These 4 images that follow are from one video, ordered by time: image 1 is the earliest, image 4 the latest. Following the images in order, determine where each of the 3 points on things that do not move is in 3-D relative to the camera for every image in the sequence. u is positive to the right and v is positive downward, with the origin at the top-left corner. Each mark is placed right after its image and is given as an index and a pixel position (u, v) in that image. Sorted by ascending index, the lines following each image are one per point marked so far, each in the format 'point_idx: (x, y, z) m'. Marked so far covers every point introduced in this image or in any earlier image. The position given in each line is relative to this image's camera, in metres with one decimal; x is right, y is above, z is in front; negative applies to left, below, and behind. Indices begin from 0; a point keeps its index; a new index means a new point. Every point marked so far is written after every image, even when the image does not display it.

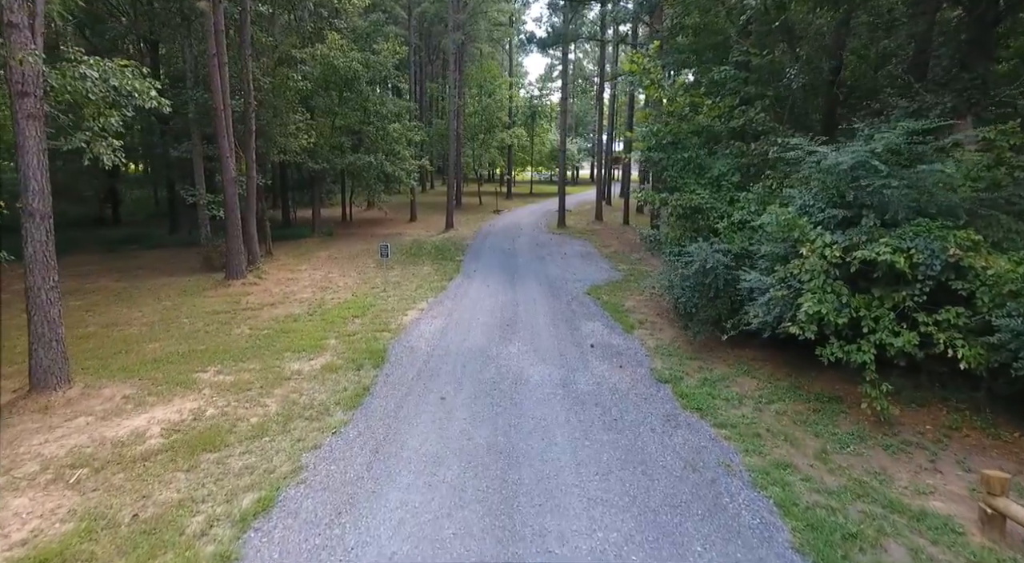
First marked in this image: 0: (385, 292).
0: (-2.8, -0.2, +13.0) m
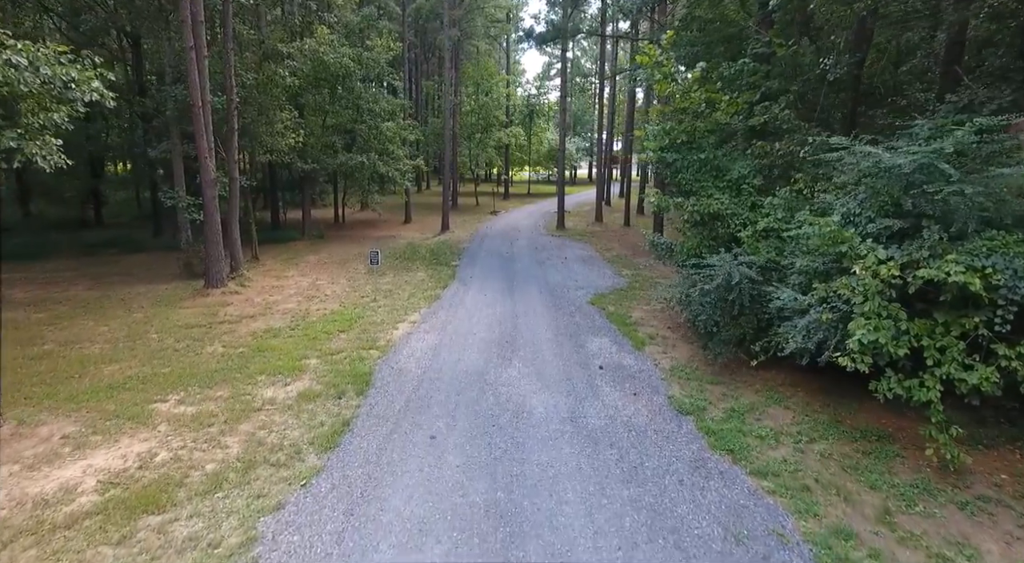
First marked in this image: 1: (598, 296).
0: (-2.8, -0.4, +12.1) m
1: (+1.8, -0.3, +12.3) m
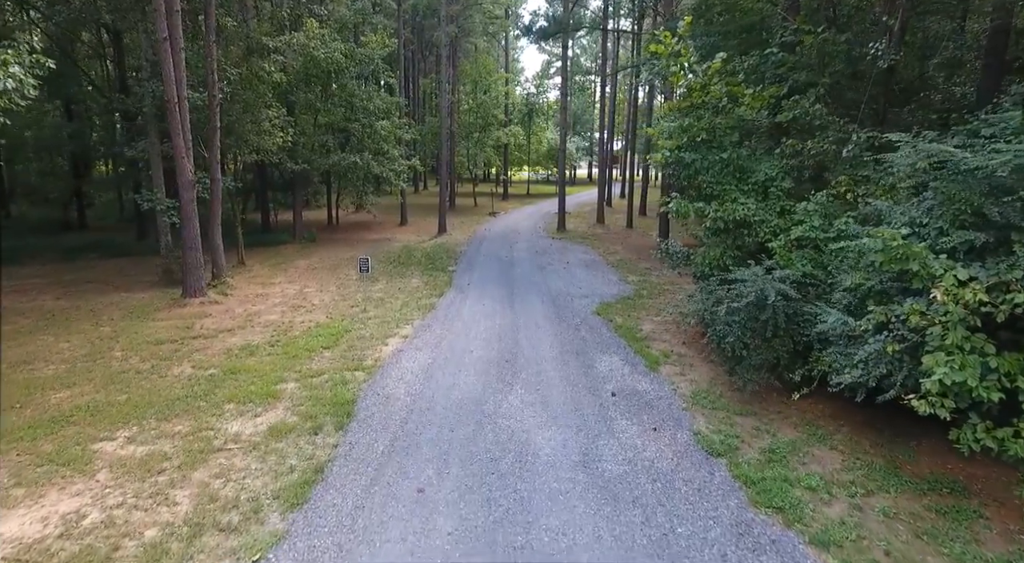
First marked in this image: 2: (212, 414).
0: (-2.8, -0.6, +11.3) m
1: (+1.8, -0.5, +11.5) m
2: (-3.2, -1.4, +6.4) m
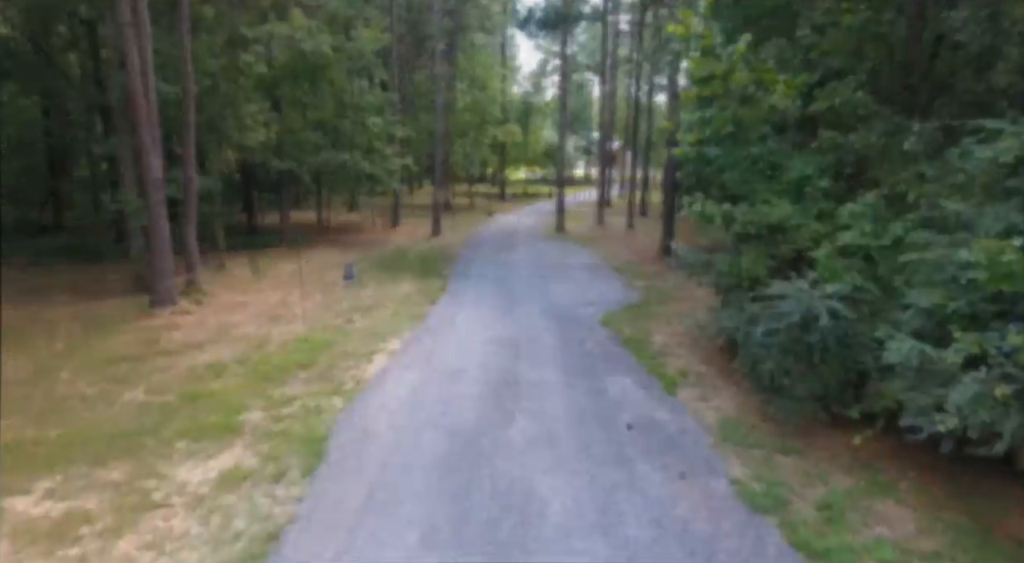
0: (-2.8, -0.7, +10.3) m
1: (+1.8, -0.6, +10.5) m
2: (-3.2, -1.6, +5.4) m
